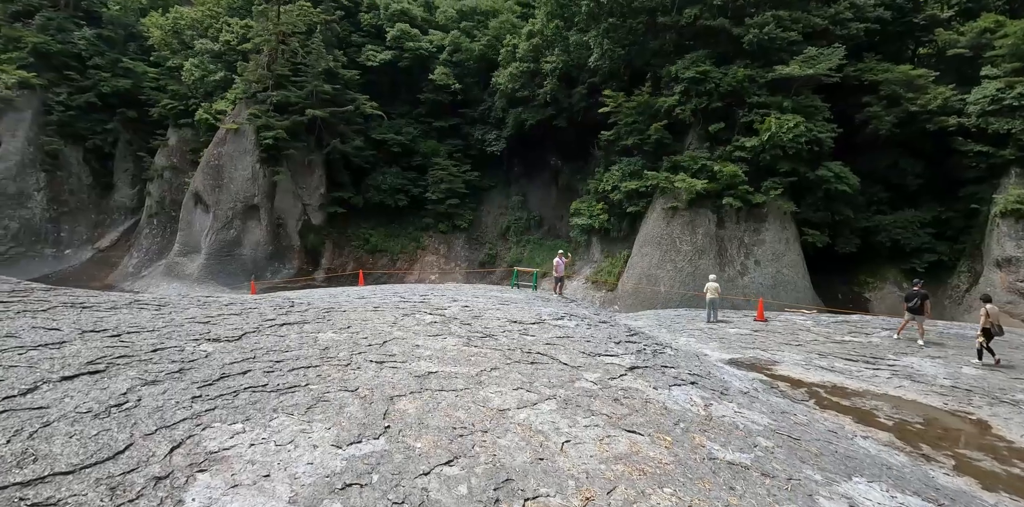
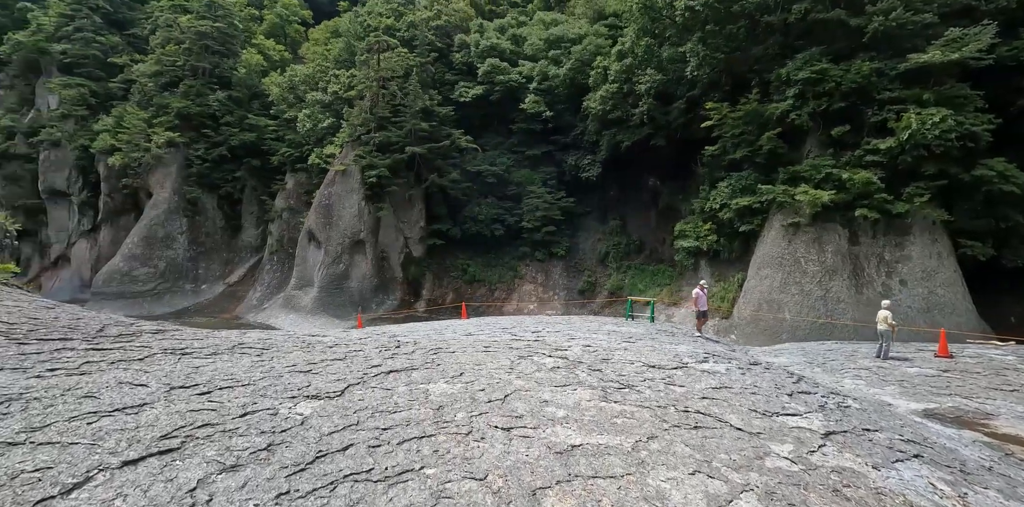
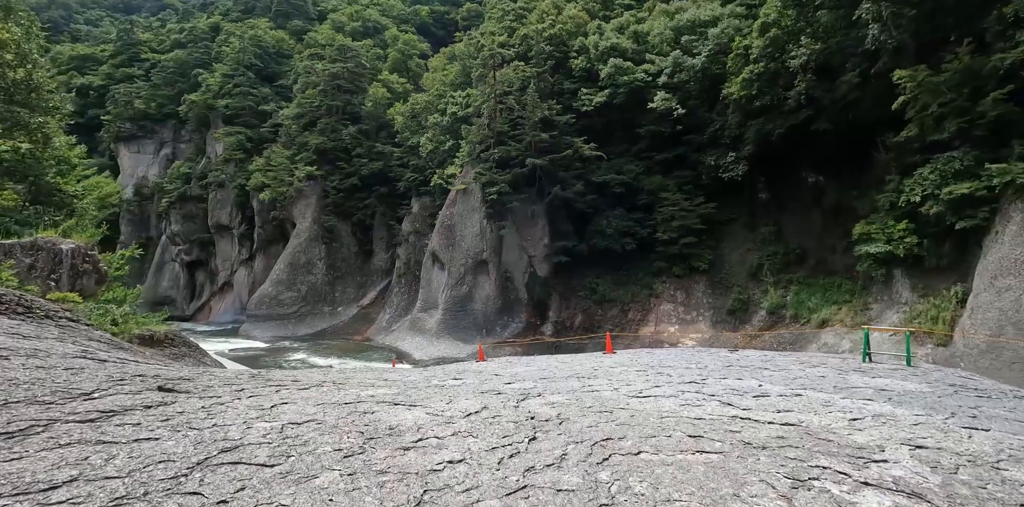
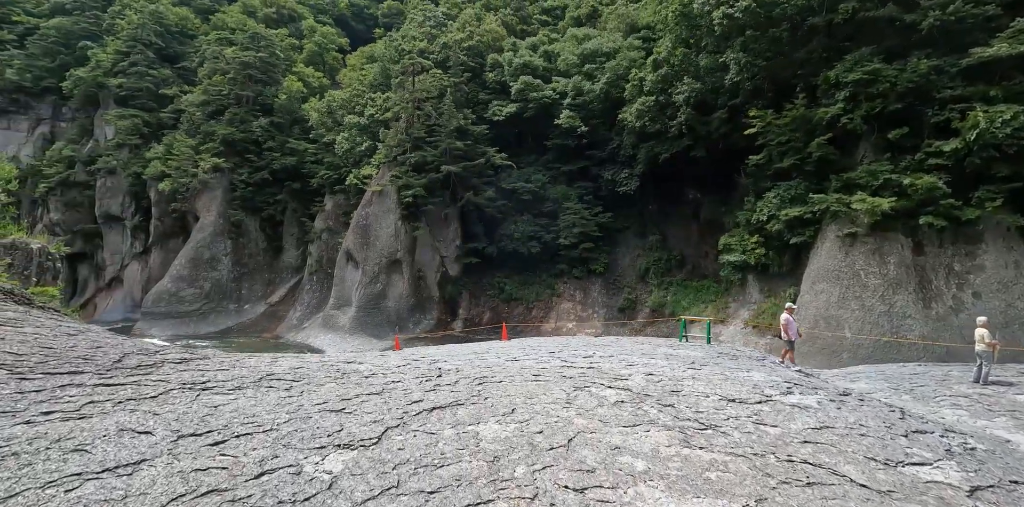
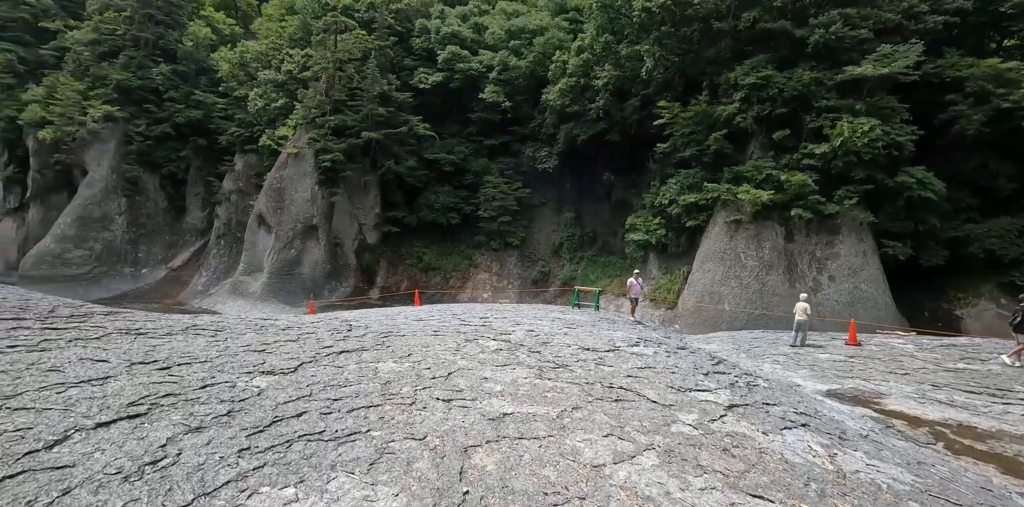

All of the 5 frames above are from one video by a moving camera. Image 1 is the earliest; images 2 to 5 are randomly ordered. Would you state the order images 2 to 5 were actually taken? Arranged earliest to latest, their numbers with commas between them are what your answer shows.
5, 2, 4, 3
